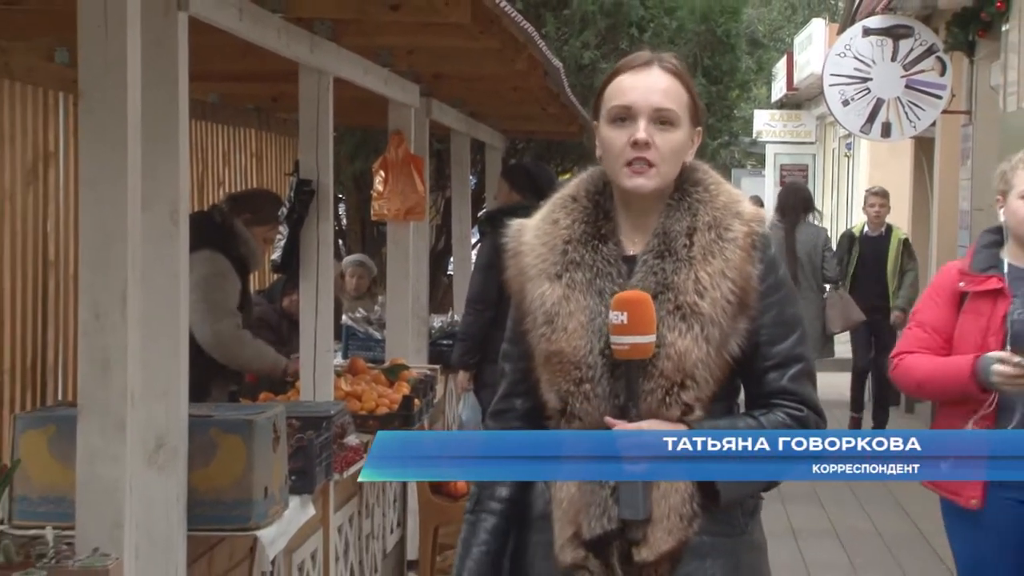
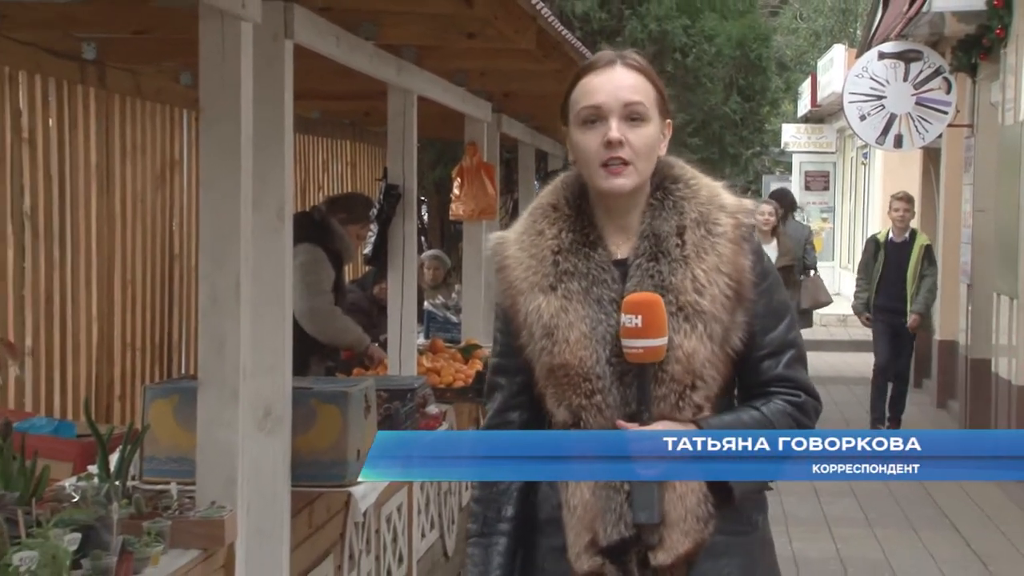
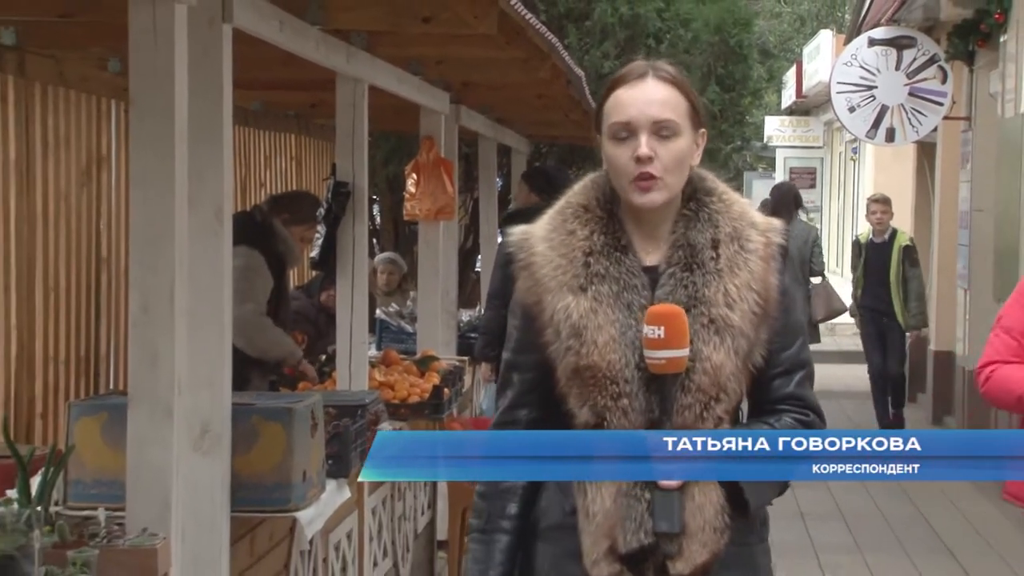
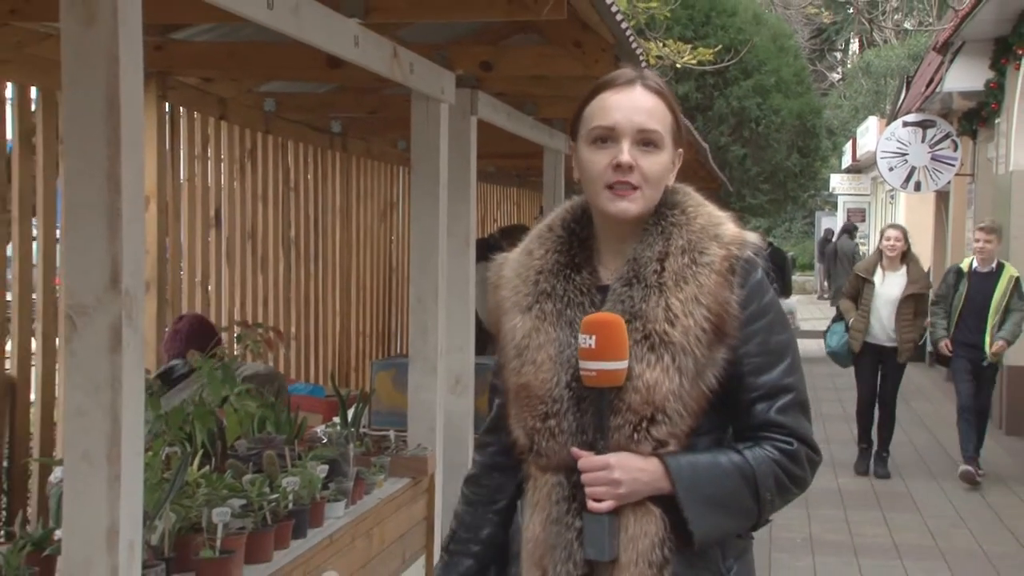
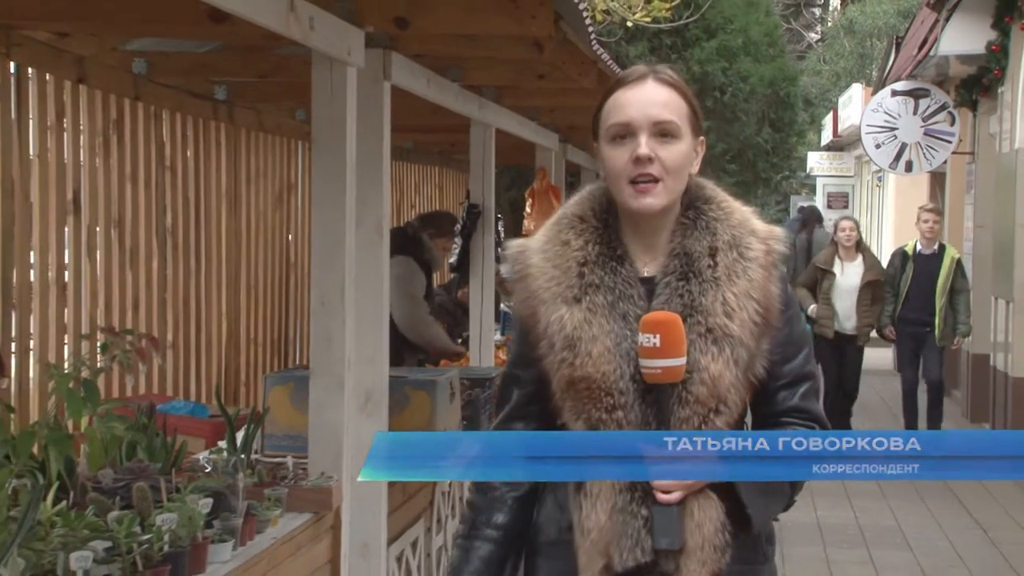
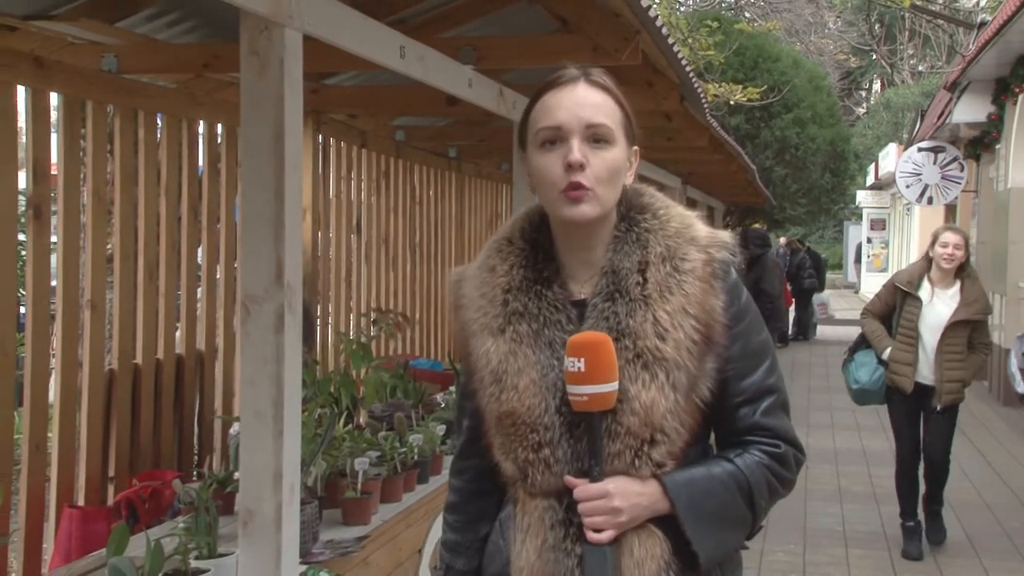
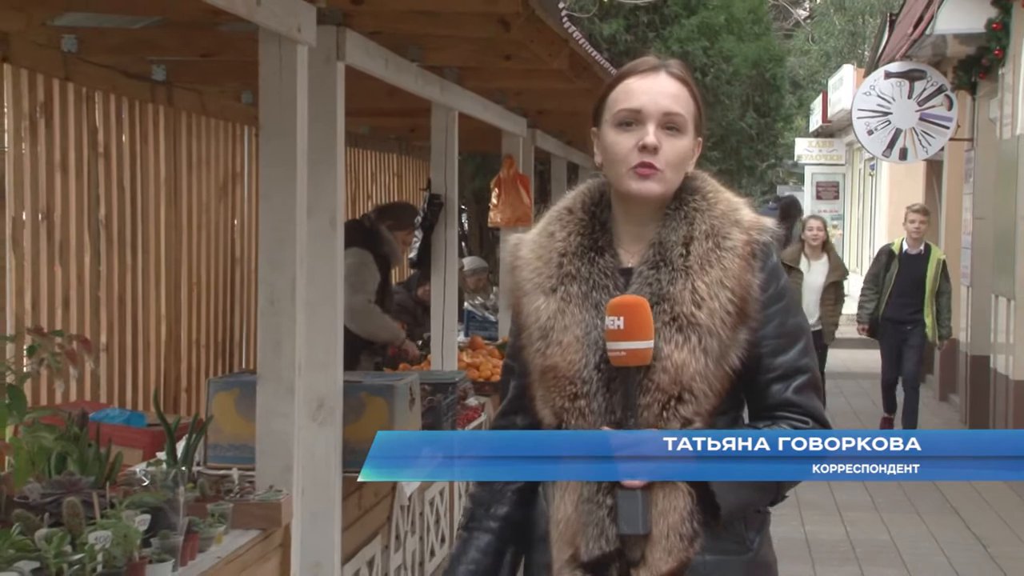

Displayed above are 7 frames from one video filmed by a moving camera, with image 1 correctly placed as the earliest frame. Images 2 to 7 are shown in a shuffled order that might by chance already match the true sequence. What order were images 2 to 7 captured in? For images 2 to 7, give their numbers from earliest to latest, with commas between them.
3, 2, 7, 5, 4, 6
